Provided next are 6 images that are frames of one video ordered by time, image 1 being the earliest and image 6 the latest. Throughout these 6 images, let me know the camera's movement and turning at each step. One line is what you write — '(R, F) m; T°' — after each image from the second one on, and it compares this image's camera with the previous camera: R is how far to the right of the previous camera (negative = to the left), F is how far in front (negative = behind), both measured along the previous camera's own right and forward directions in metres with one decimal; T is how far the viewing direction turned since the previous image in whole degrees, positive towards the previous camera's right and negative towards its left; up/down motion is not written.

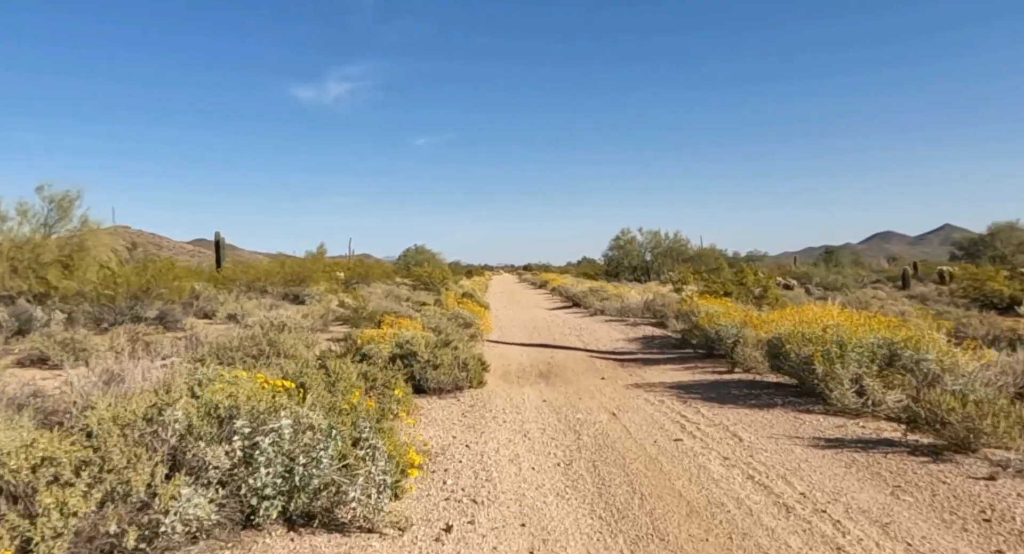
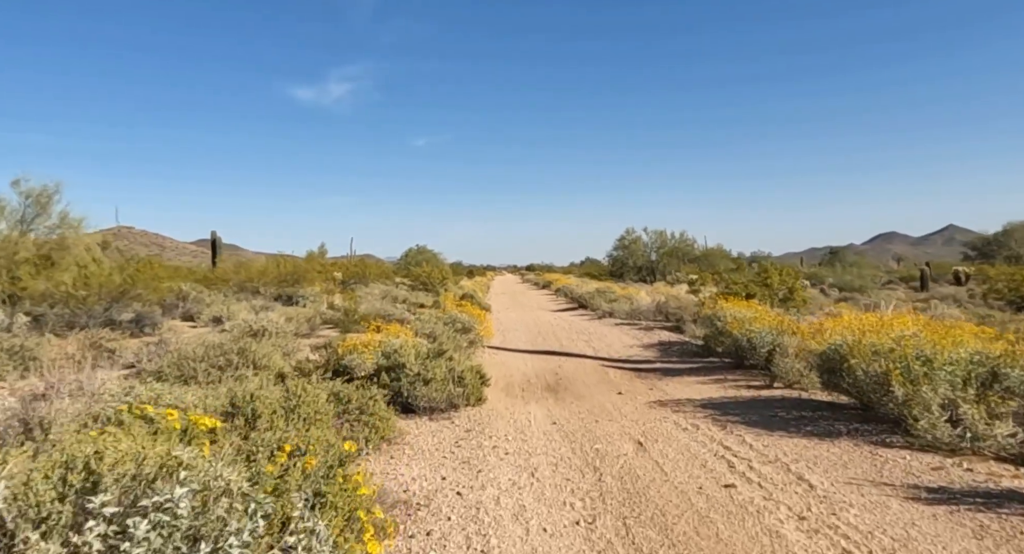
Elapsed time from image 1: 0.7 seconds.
(0.0, +1.5) m; 0°
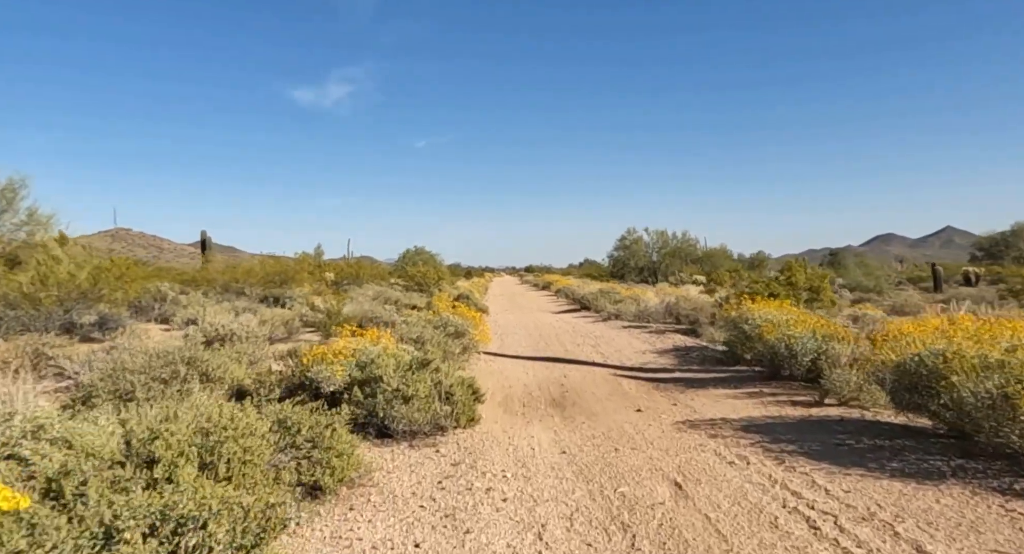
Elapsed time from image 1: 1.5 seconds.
(0.0, +1.6) m; 0°
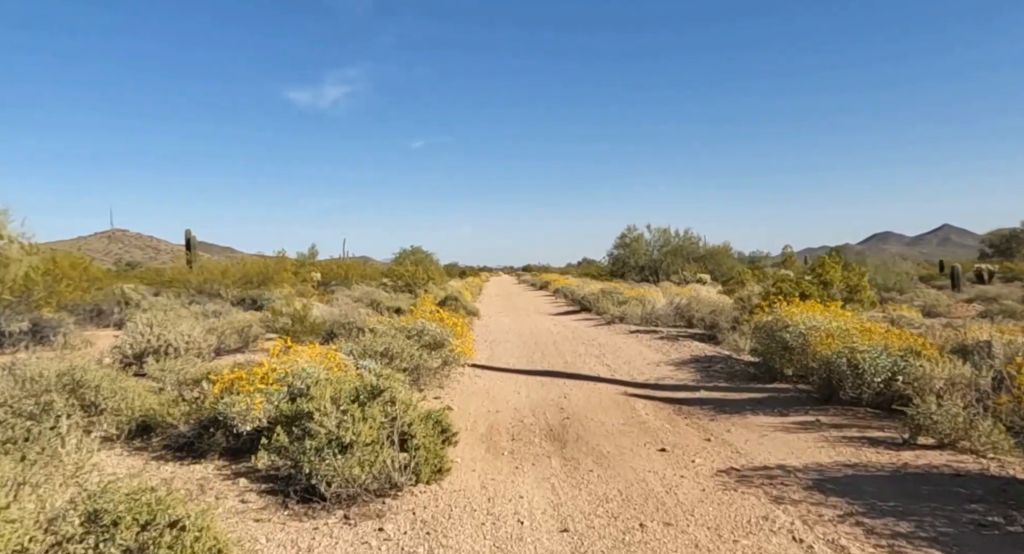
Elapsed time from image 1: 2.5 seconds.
(+0.2, +2.1) m; 0°
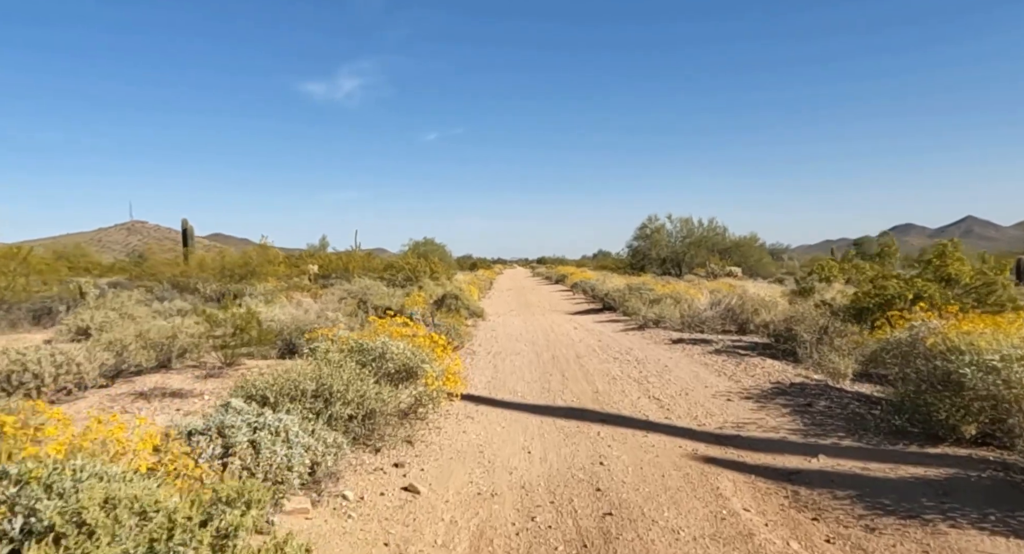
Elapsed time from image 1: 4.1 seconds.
(+0.1, +3.5) m; -1°
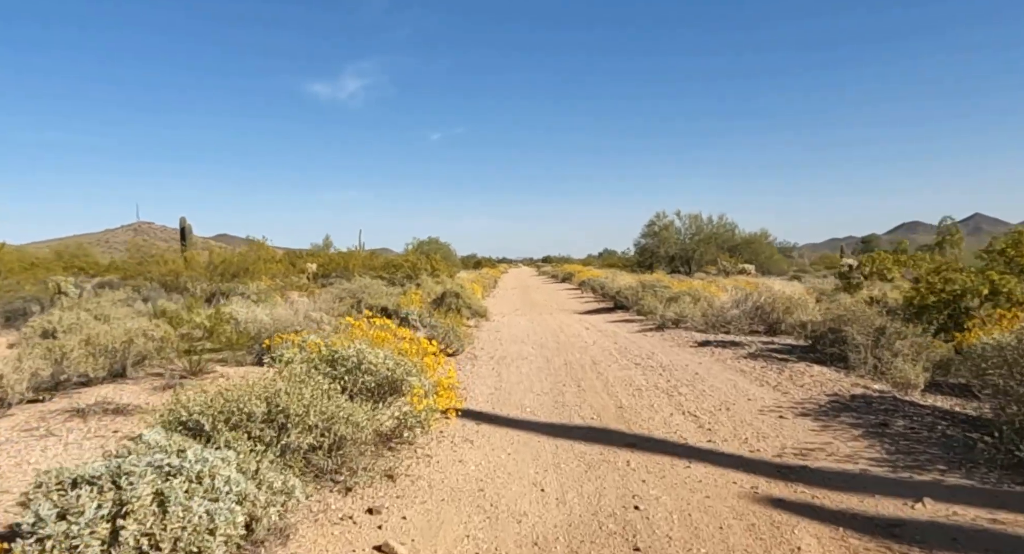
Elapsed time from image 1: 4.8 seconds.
(0.0, +1.4) m; 0°
